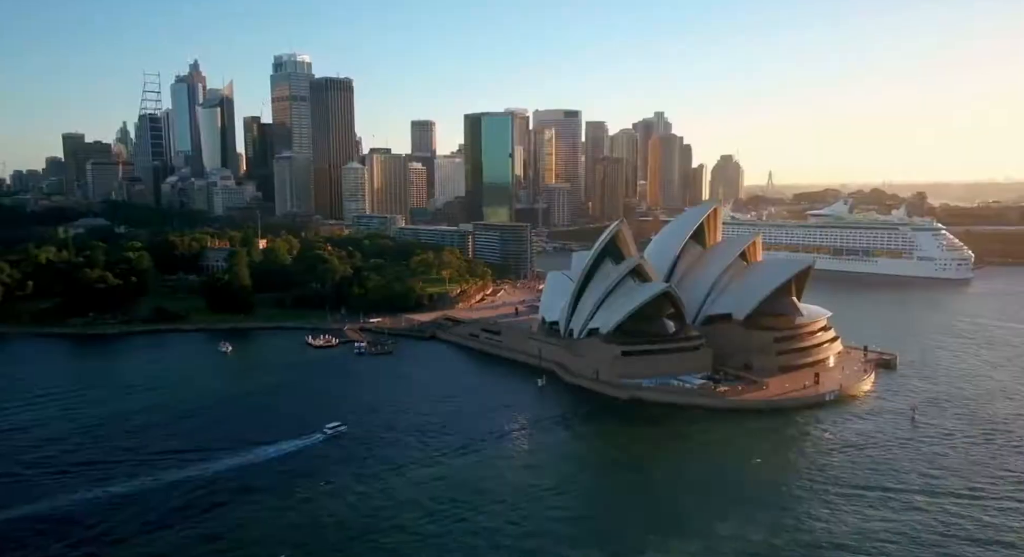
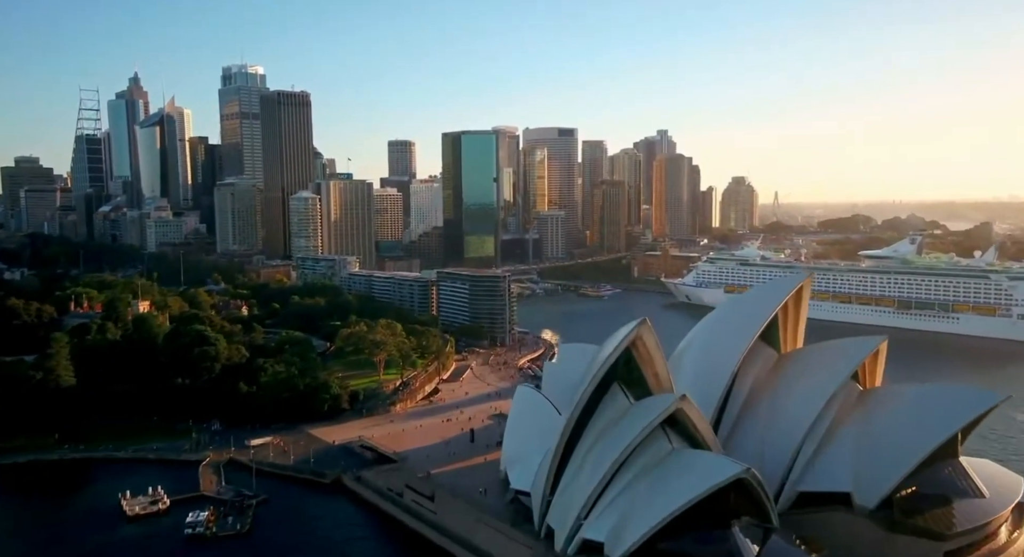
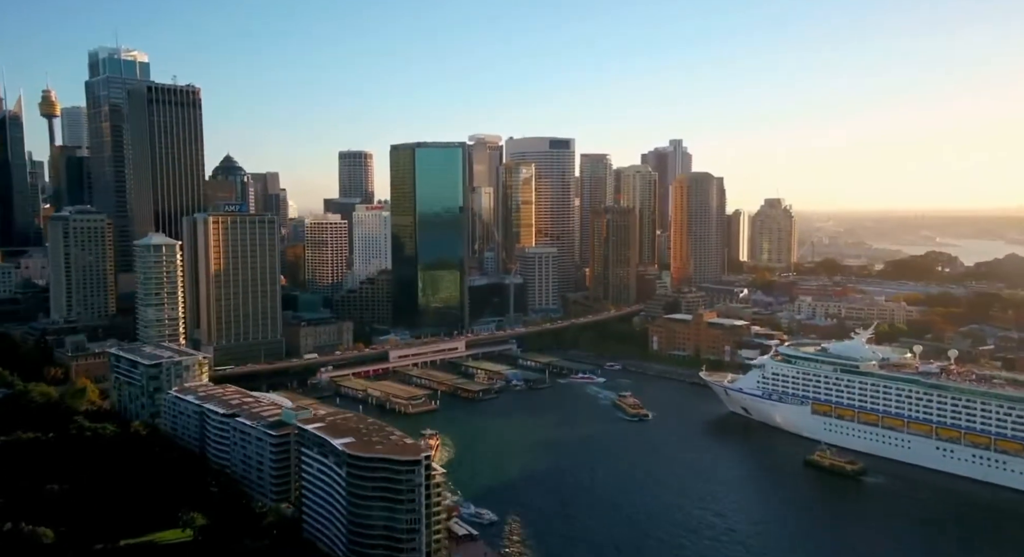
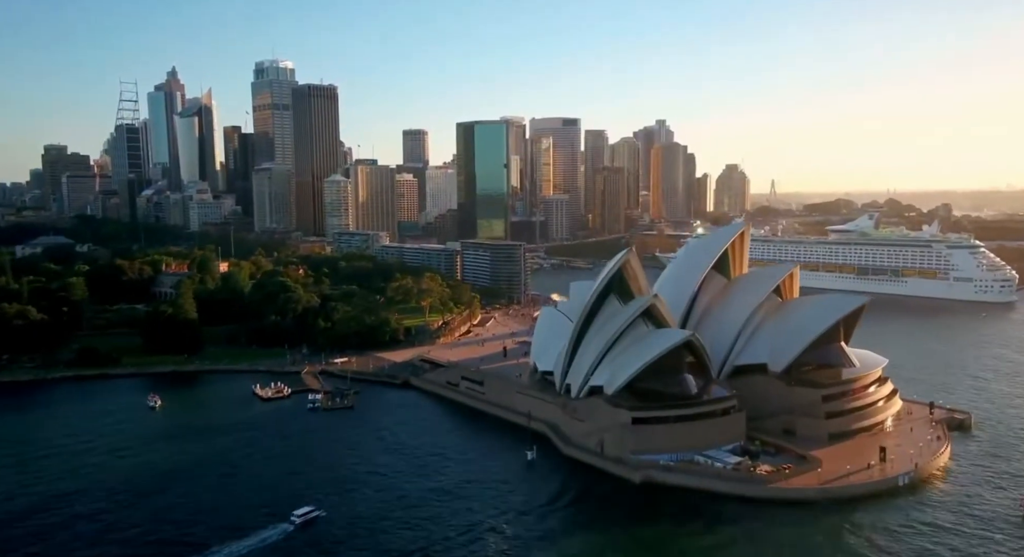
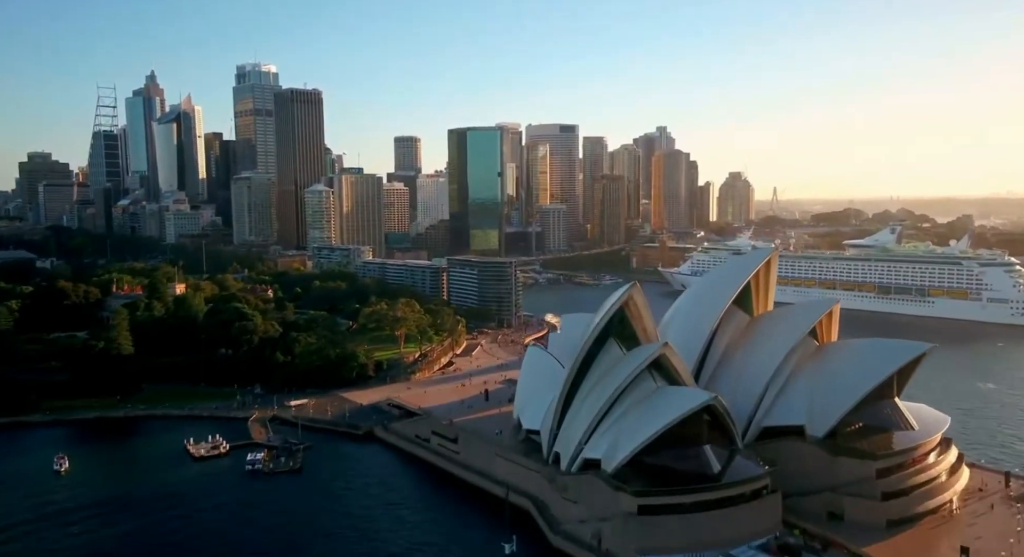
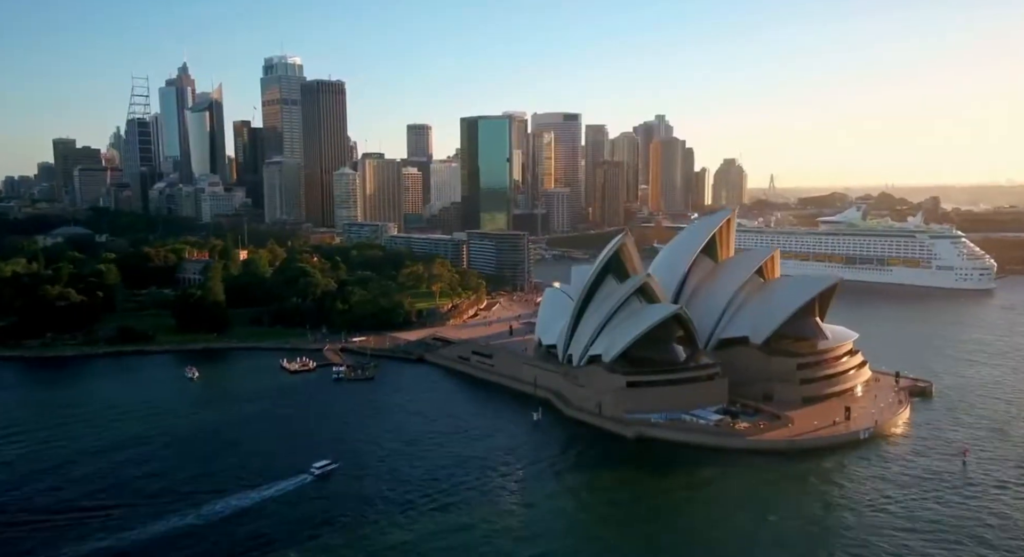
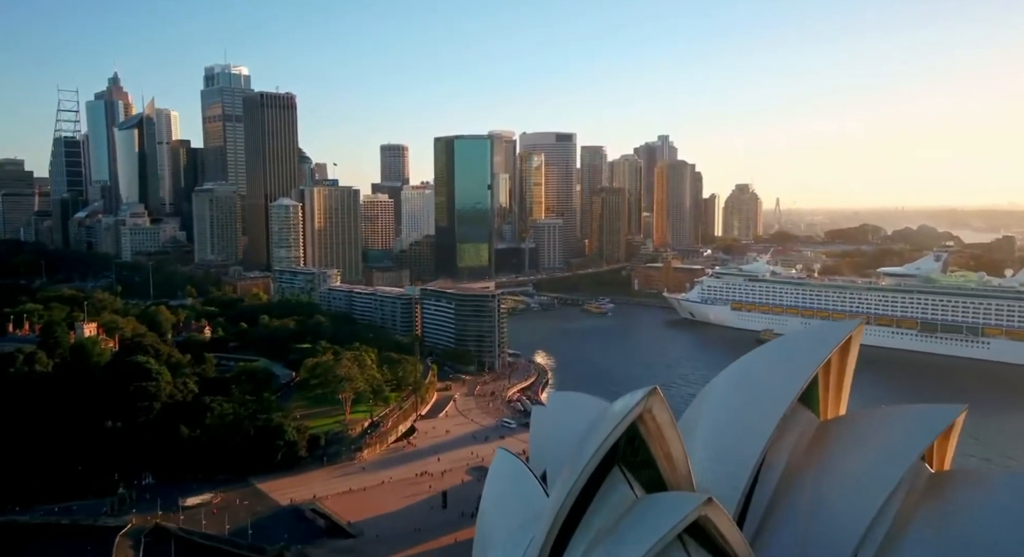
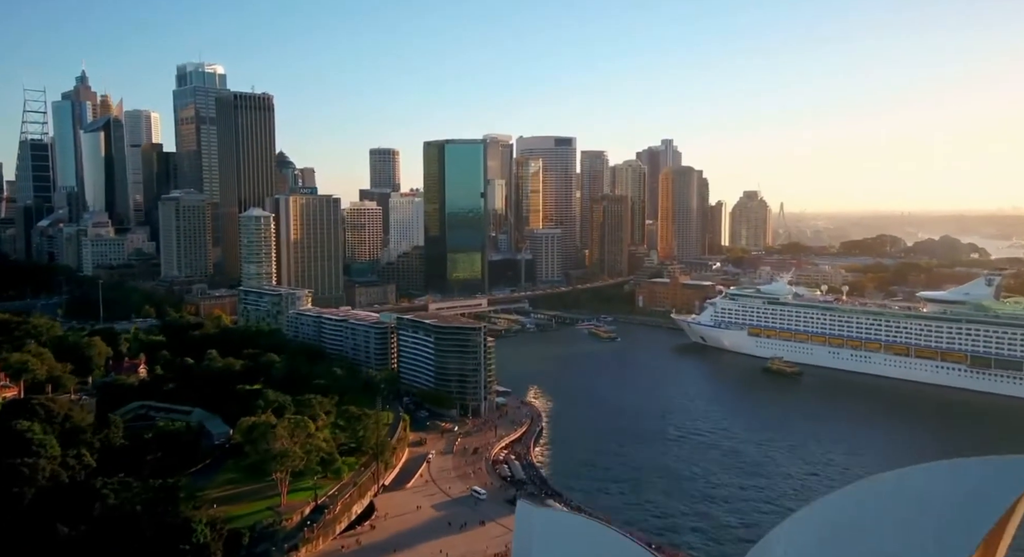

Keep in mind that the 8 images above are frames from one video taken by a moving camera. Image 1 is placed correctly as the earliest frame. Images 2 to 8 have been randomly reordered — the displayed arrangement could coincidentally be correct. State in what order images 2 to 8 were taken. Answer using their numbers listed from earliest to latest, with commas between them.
6, 4, 5, 2, 7, 8, 3
